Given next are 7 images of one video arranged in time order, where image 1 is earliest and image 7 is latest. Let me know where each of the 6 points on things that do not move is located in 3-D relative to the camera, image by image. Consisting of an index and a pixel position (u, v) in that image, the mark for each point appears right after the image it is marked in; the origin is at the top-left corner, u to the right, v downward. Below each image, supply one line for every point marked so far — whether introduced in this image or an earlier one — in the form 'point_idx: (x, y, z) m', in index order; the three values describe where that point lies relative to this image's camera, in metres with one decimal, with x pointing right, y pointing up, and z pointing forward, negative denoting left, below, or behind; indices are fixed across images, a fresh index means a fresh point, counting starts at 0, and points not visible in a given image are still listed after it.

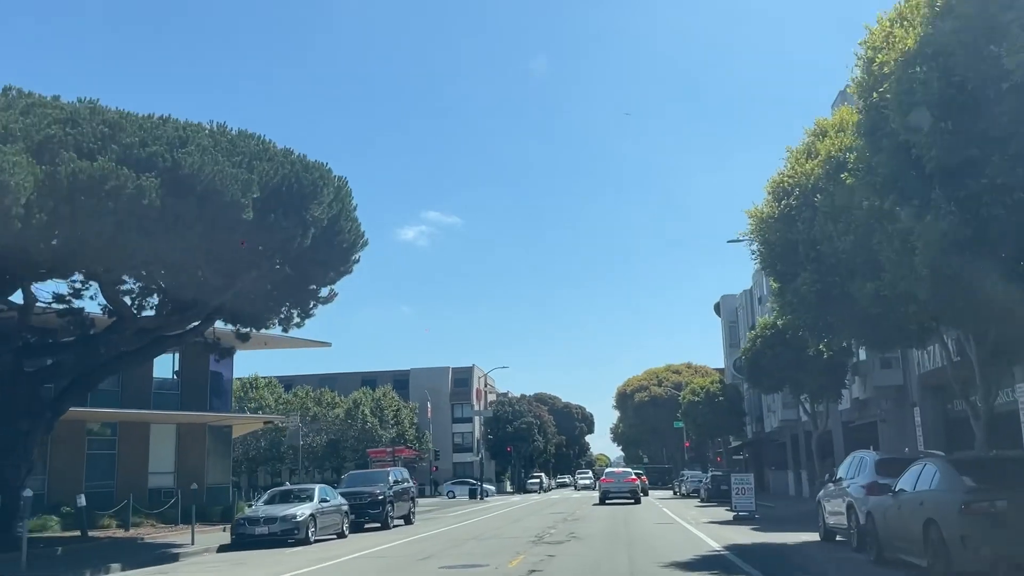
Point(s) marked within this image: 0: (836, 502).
0: (+6.2, -4.1, +17.4) m
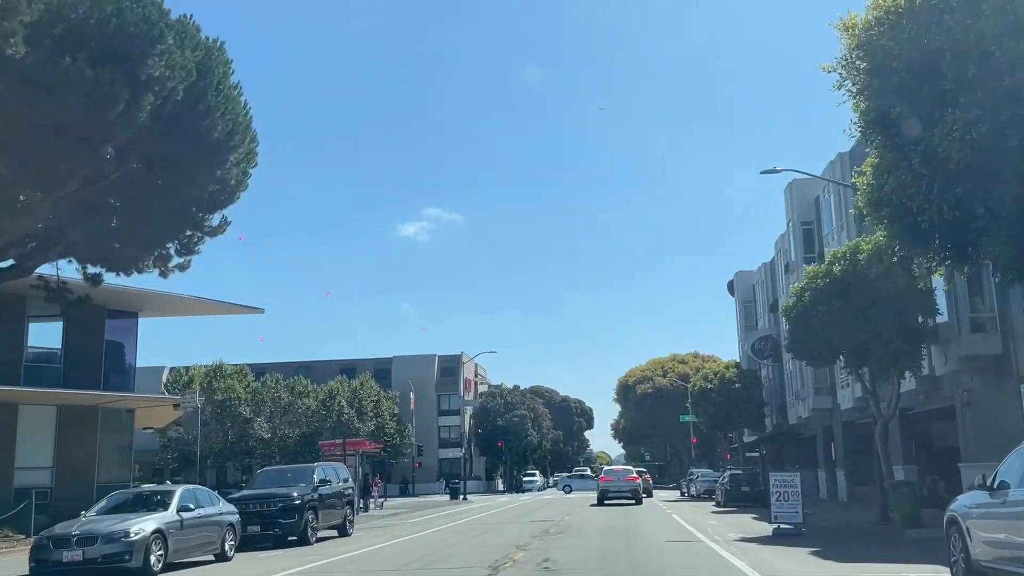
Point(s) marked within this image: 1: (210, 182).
0: (+5.2, -2.5, +9.8) m
1: (-5.8, +2.0, +17.5) m
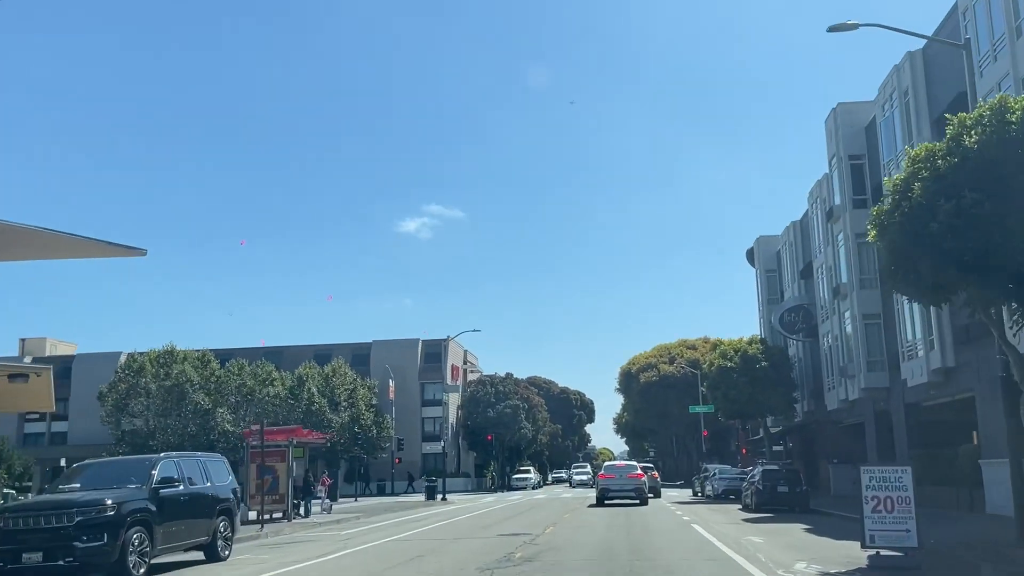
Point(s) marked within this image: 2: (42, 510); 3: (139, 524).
0: (+4.3, -0.8, +1.5) m
1: (-6.8, +3.7, +9.3) m
2: (-7.1, -3.3, +13.9) m
3: (-5.9, -3.8, +14.7) m
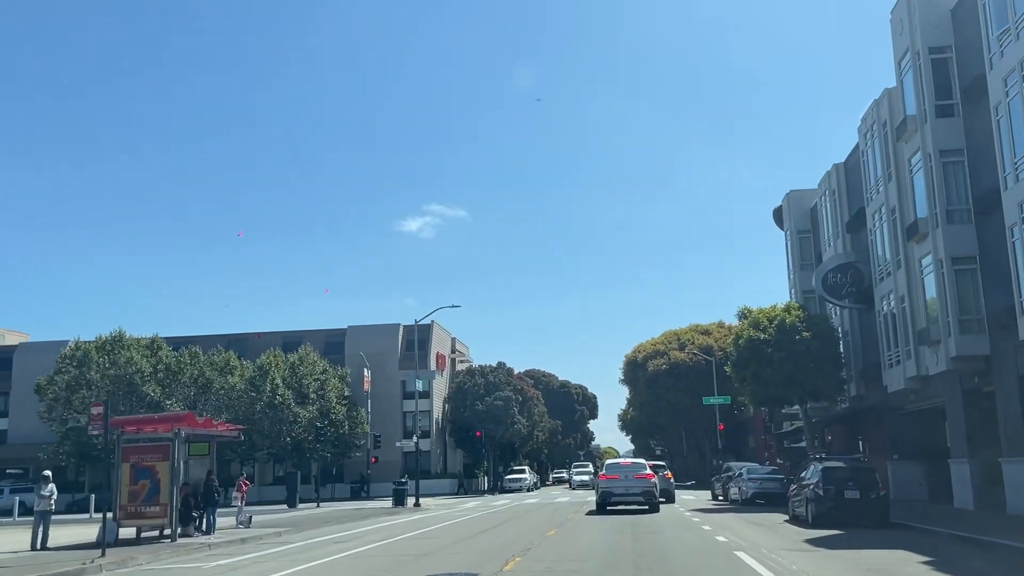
0: (+3.2, +0.8, -6.8) m
1: (-7.8, +5.3, +1.0) m
2: (-8.1, -1.7, +5.6) m
3: (-6.8, -2.1, +6.4) m
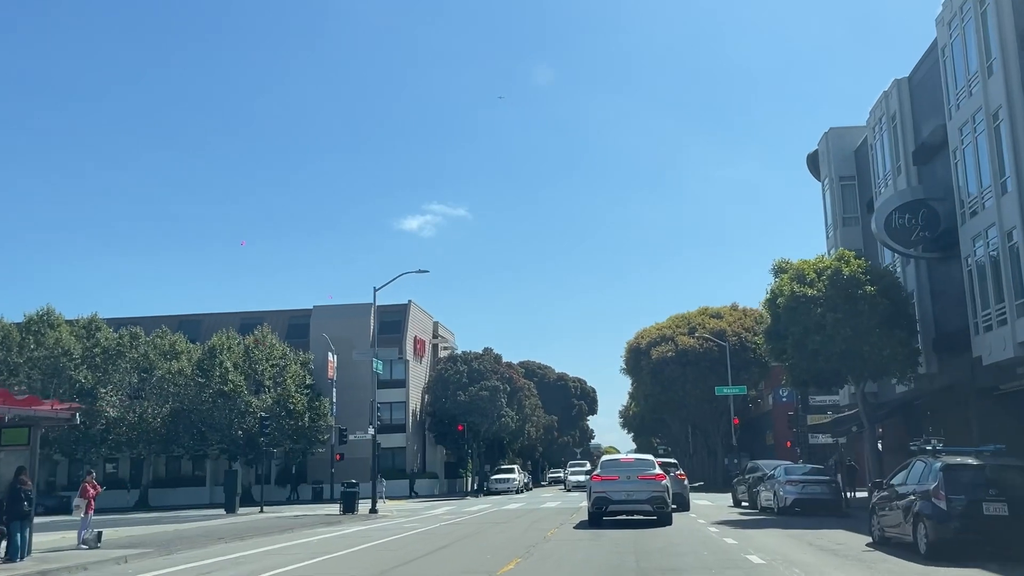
0: (+2.3, +2.5, -14.9) m
1: (-8.7, +7.0, -7.0) m
2: (-9.0, -0.1, -2.4) m
3: (-7.8, -0.5, -1.7) m
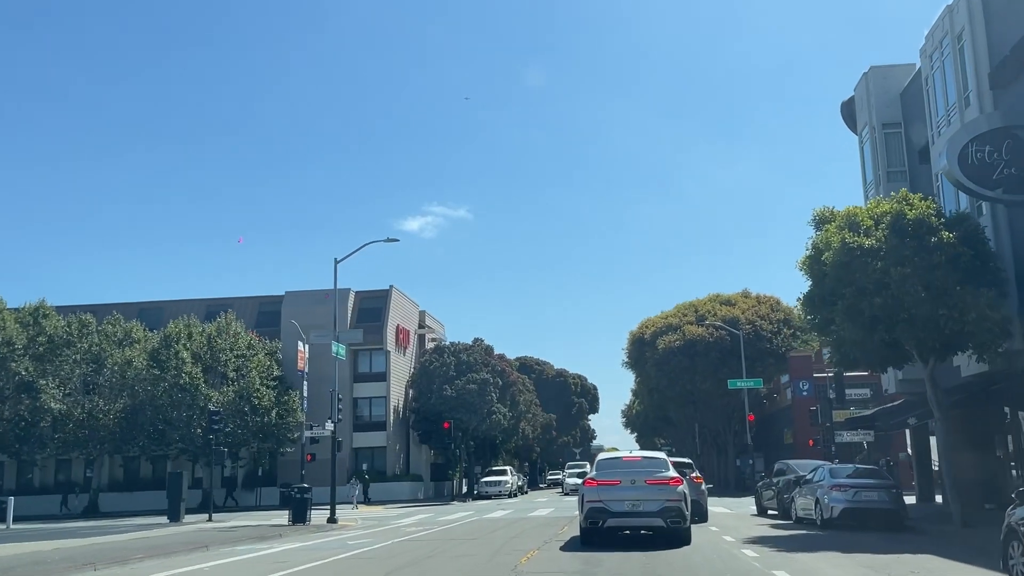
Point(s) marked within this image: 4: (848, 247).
0: (+1.6, +3.6, -20.5) m
1: (-9.4, +8.1, -12.6) m
2: (-9.7, +1.0, -8.0) m
3: (-8.5, +0.6, -7.3) m
4: (+7.5, +0.8, +20.4) m
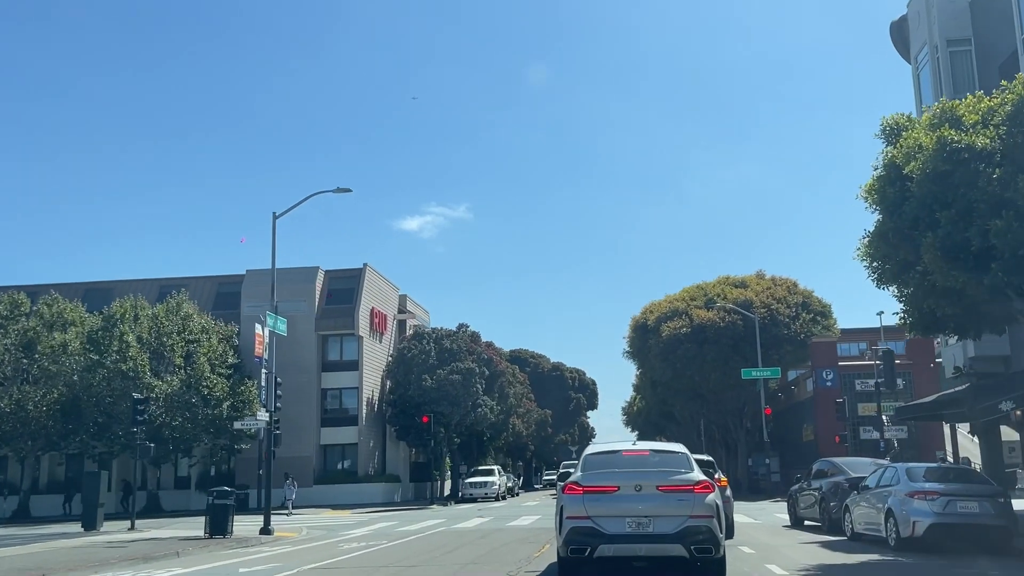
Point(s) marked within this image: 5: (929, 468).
0: (+0.9, +4.8, -26.4) m
1: (-10.1, +9.3, -18.6) m
2: (-10.4, +2.2, -13.9) m
3: (-9.2, +1.8, -13.2) m
4: (+6.8, +2.0, +14.5) m
5: (+7.5, -3.3, +16.6) m
